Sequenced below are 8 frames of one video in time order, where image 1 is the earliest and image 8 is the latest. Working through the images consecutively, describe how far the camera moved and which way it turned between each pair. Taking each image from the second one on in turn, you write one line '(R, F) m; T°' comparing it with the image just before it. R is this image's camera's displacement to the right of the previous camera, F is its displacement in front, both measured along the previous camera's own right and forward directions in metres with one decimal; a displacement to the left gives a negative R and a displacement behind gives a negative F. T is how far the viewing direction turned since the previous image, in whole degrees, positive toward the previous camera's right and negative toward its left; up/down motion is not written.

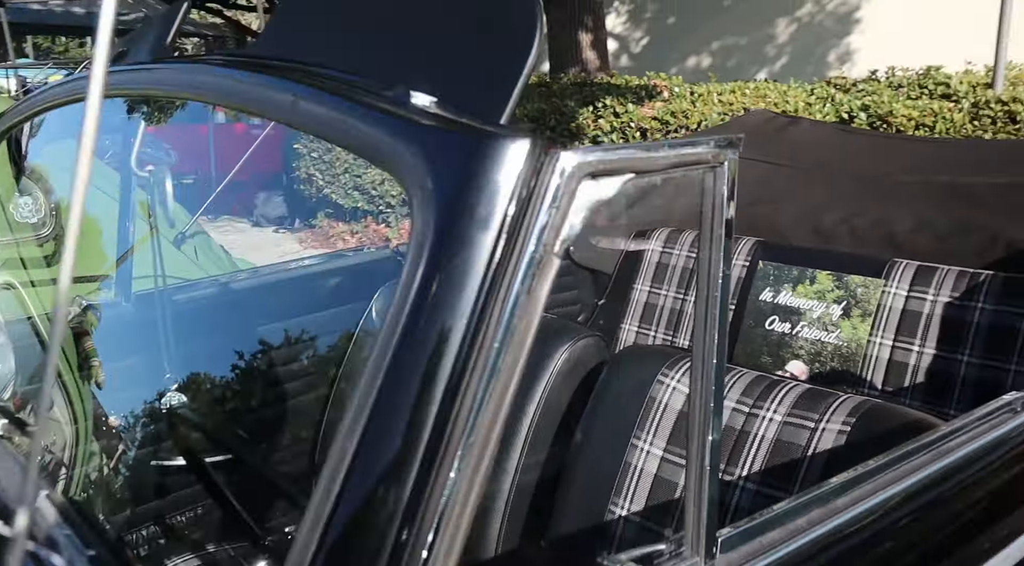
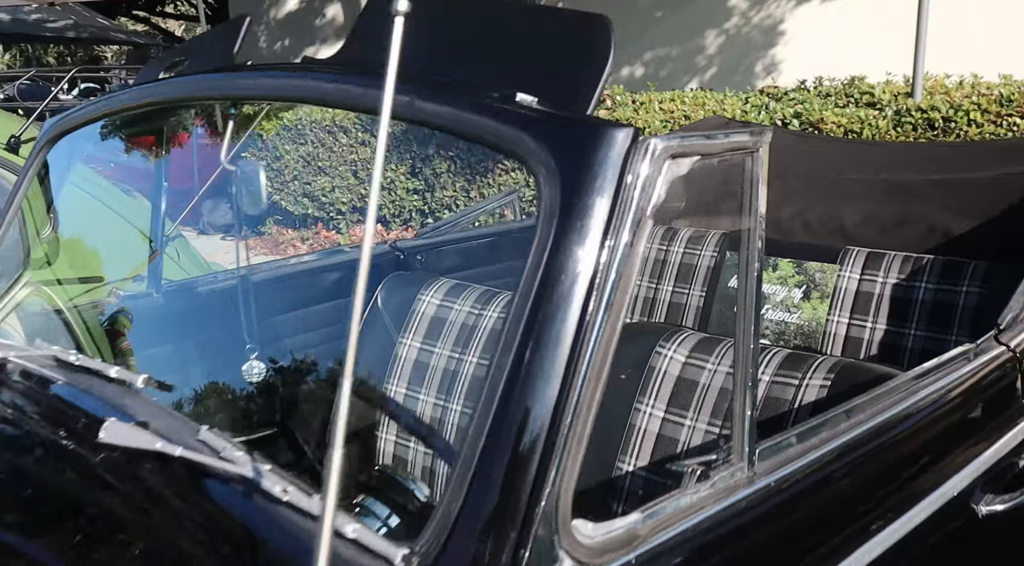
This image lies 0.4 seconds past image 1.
(-0.2, -0.2) m; +5°
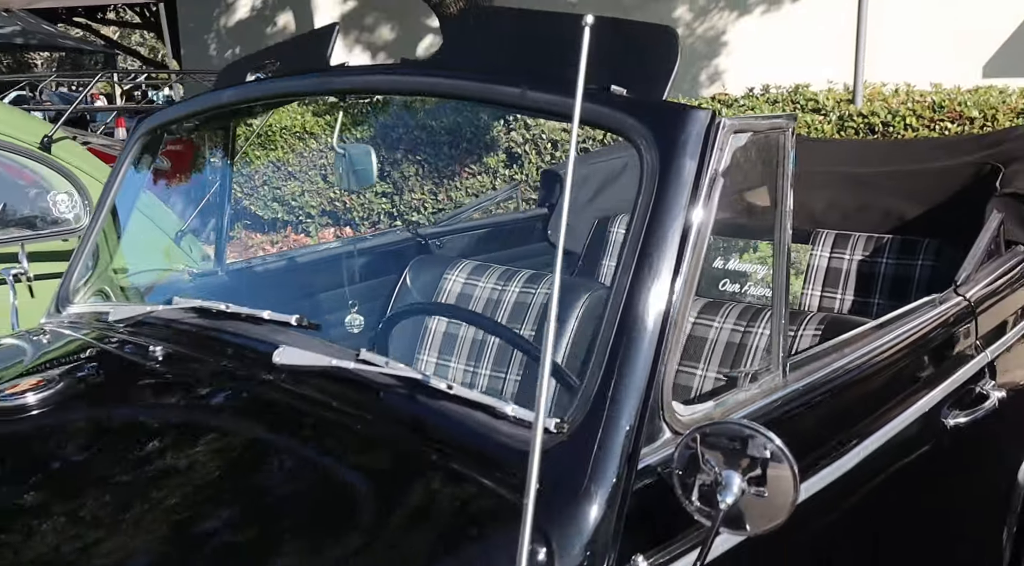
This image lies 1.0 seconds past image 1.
(-0.2, -0.3) m; +4°
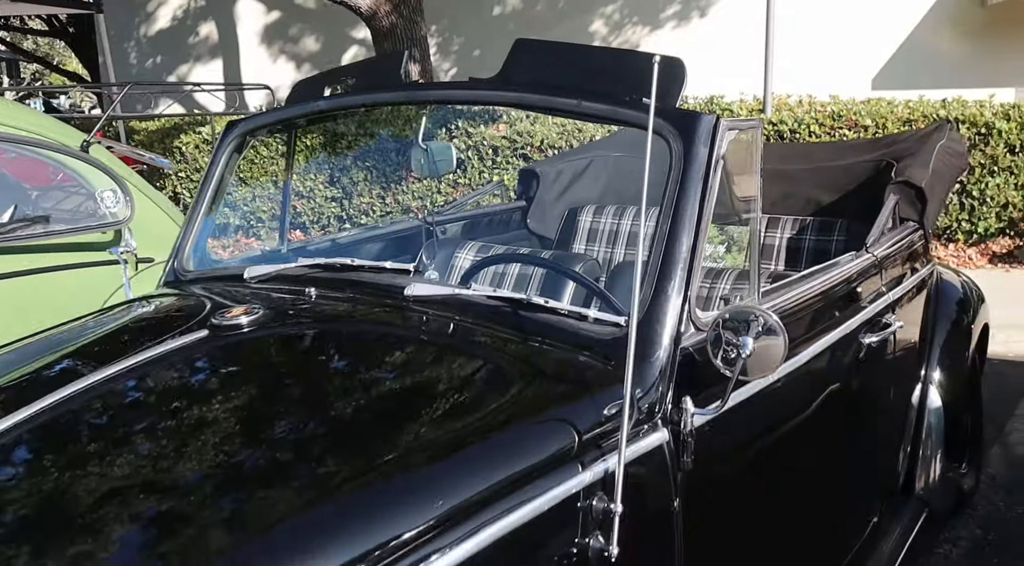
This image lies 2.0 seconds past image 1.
(-0.3, -0.6) m; +6°
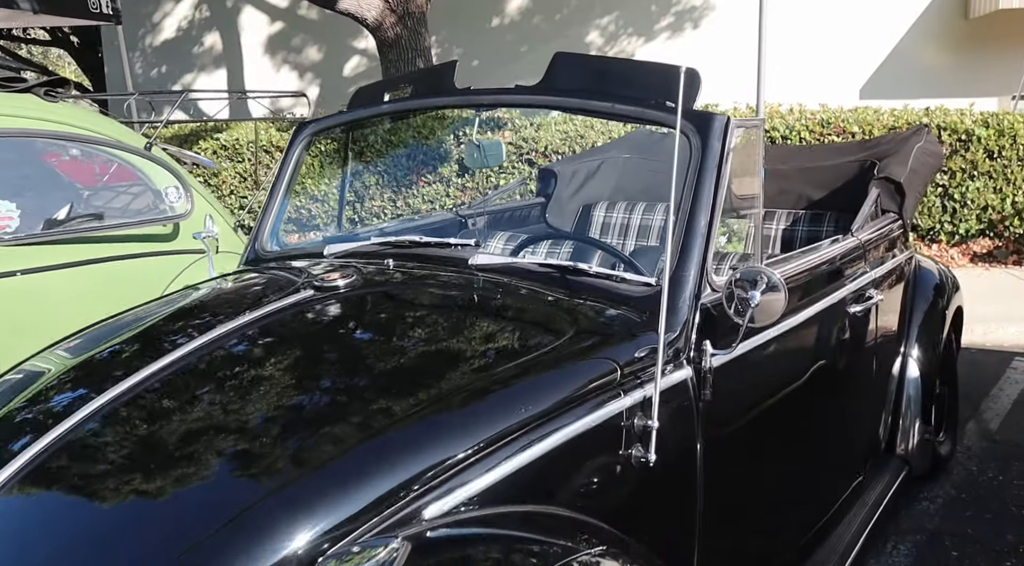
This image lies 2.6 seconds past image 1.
(-0.1, -0.4) m; +1°
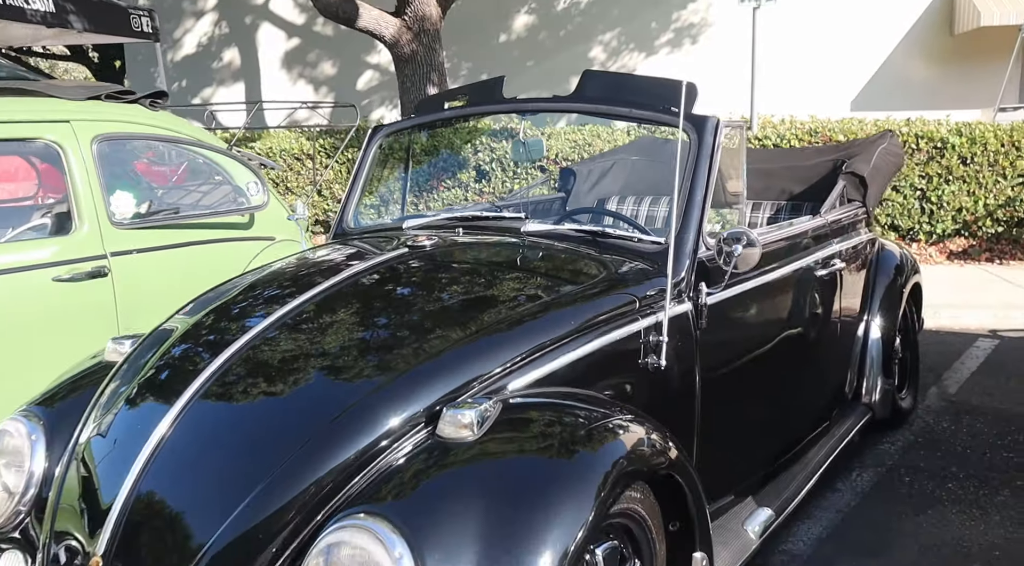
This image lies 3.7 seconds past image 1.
(-0.2, -0.7) m; 0°
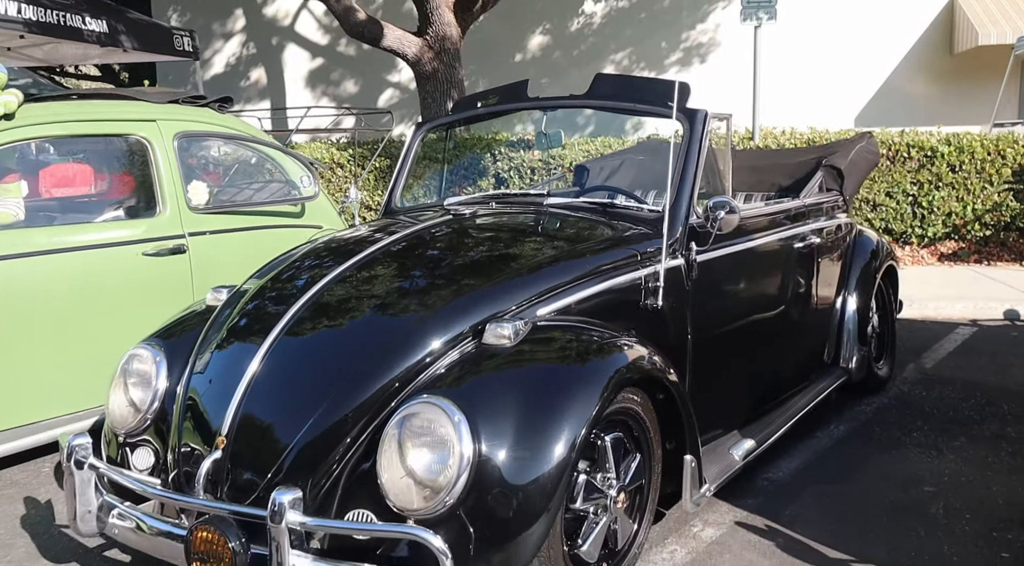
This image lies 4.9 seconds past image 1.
(-0.1, -0.6) m; -1°
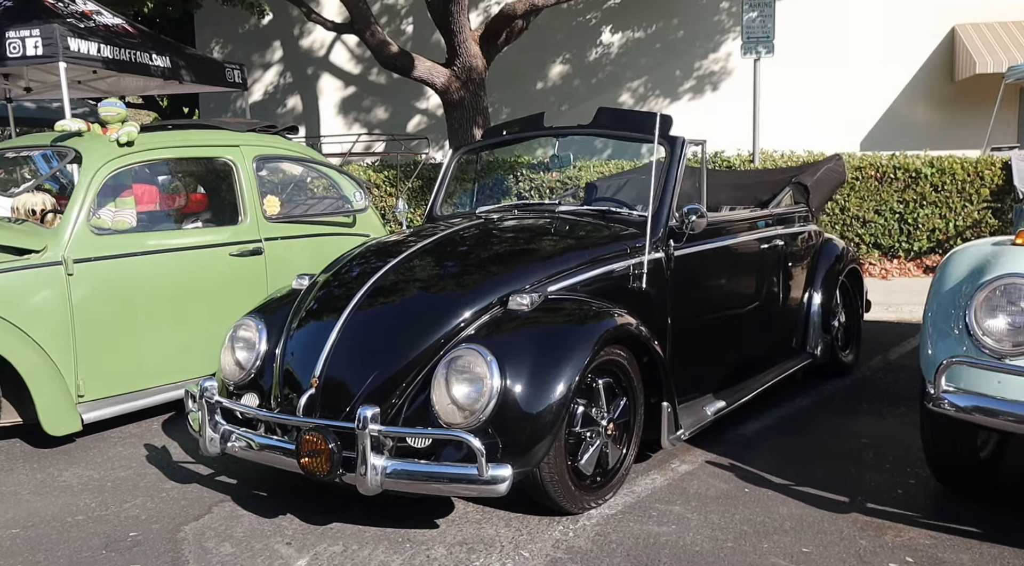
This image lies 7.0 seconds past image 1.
(0.0, -1.0) m; -1°
